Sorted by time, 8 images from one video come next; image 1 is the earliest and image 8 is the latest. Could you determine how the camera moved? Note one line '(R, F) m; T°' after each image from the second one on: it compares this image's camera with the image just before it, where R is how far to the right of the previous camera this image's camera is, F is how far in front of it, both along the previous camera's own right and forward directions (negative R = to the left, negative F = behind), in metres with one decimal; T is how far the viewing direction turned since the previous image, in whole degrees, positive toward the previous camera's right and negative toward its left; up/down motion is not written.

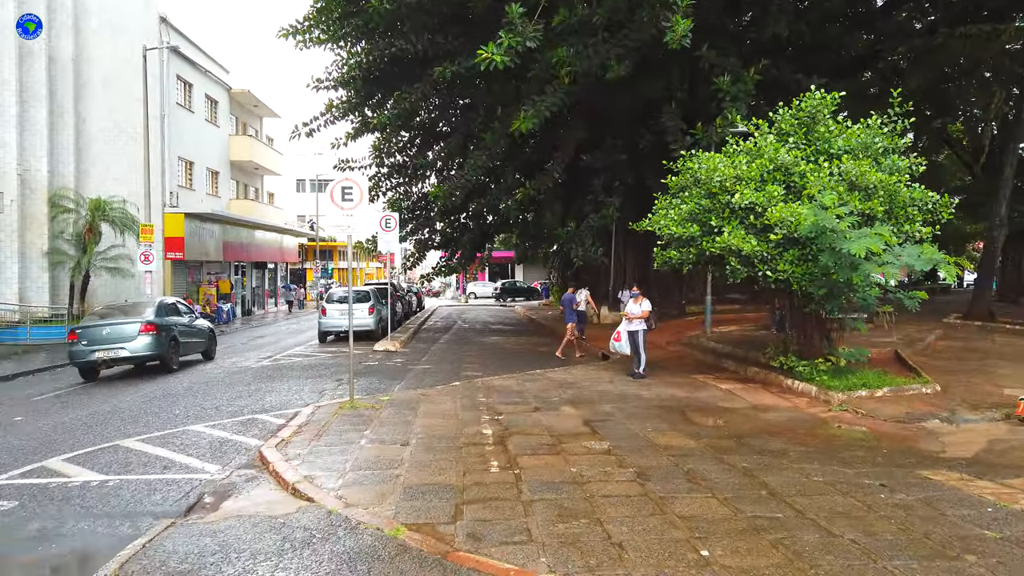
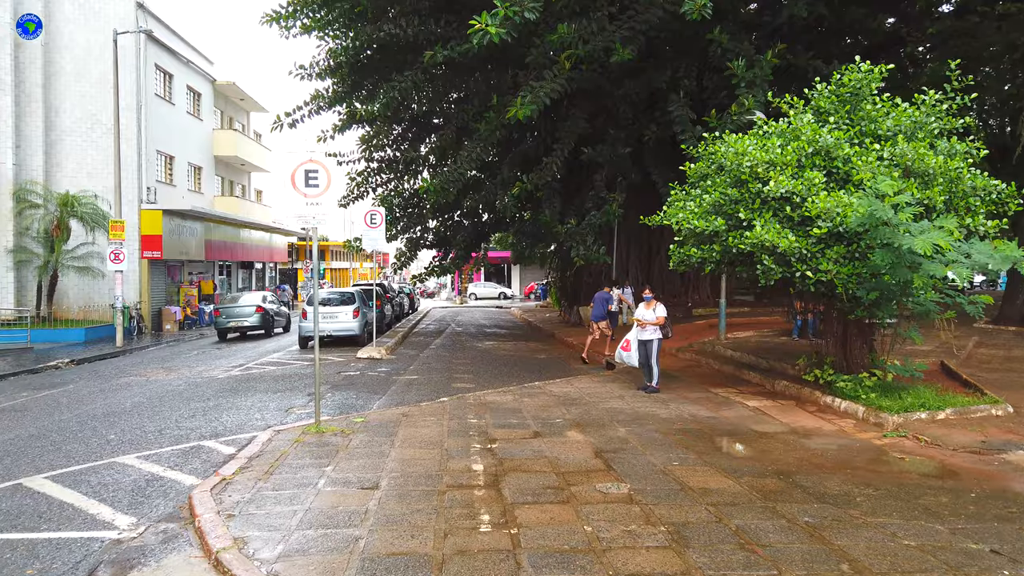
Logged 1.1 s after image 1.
(0.0, +1.4) m; 0°
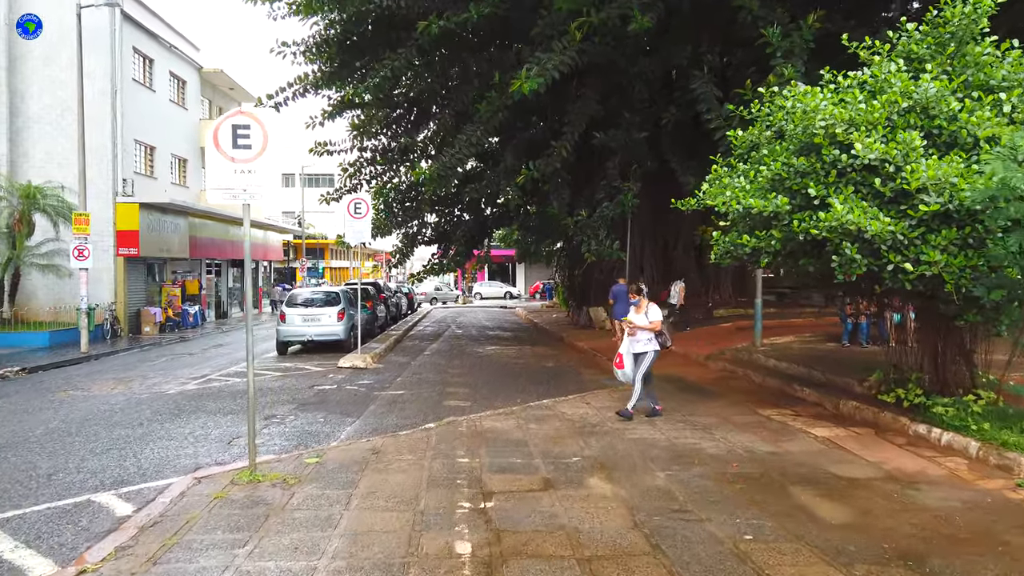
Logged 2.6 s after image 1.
(0.0, +1.9) m; 0°
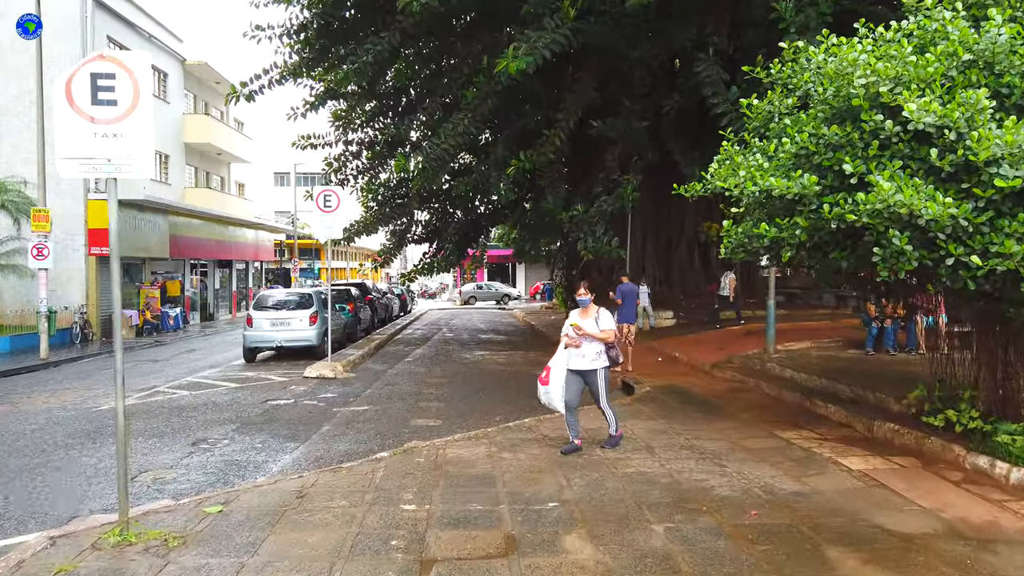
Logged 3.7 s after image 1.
(+0.3, +1.3) m; 0°
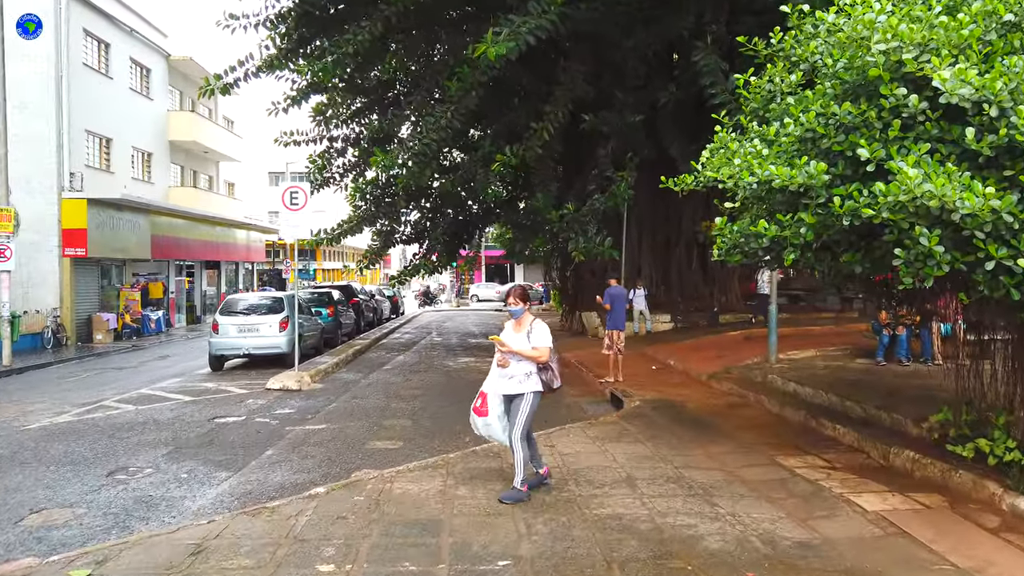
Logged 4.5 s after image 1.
(+0.3, +0.9) m; 0°
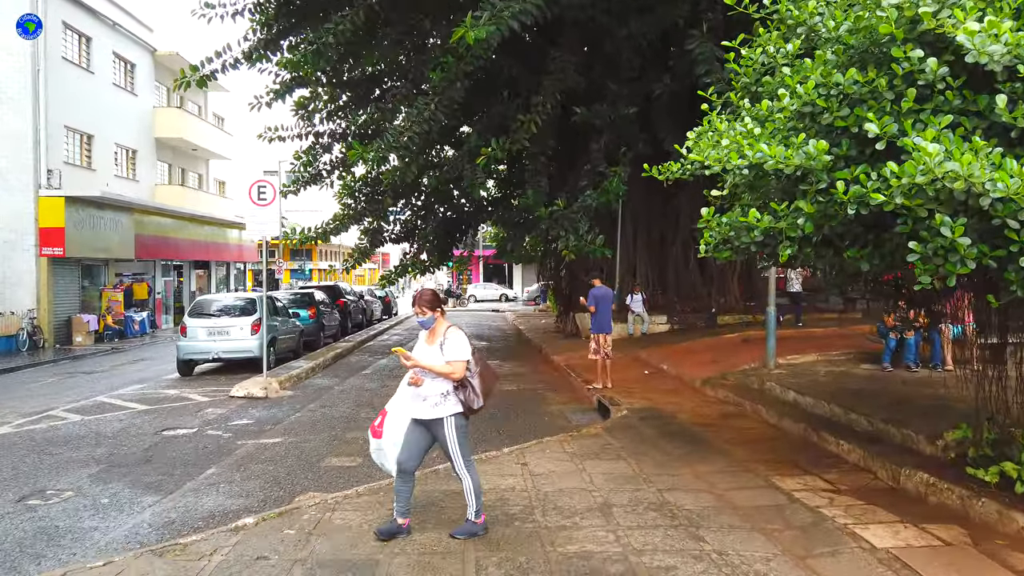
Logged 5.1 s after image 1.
(+0.3, +0.7) m; 0°
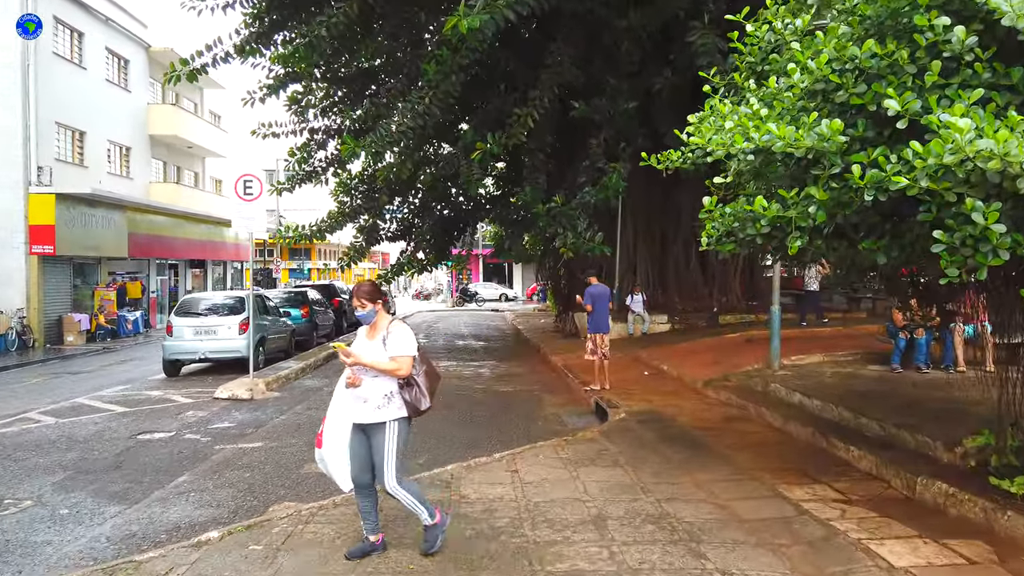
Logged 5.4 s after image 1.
(+0.1, +0.4) m; 0°
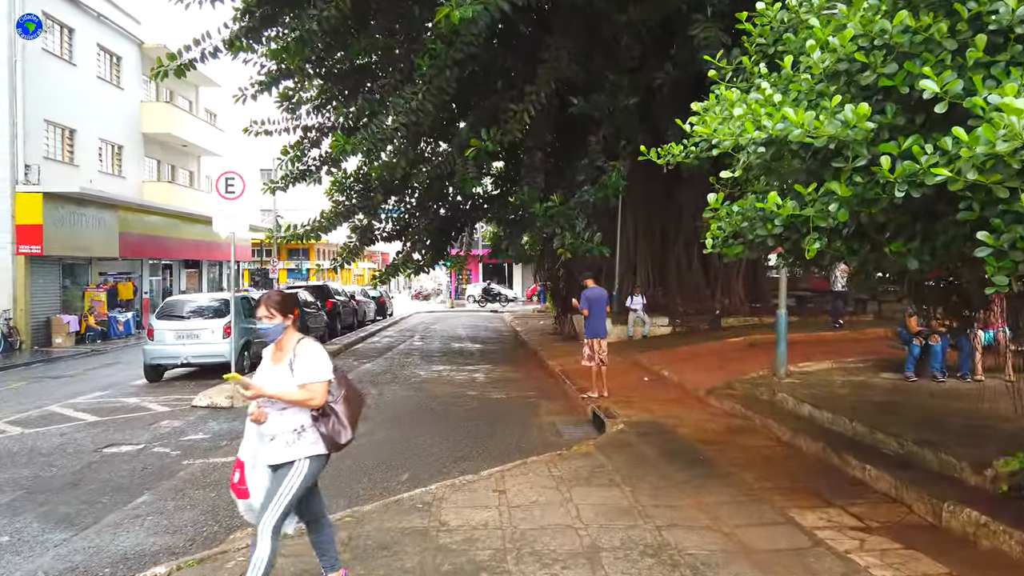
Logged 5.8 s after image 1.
(+0.1, +0.5) m; 0°
